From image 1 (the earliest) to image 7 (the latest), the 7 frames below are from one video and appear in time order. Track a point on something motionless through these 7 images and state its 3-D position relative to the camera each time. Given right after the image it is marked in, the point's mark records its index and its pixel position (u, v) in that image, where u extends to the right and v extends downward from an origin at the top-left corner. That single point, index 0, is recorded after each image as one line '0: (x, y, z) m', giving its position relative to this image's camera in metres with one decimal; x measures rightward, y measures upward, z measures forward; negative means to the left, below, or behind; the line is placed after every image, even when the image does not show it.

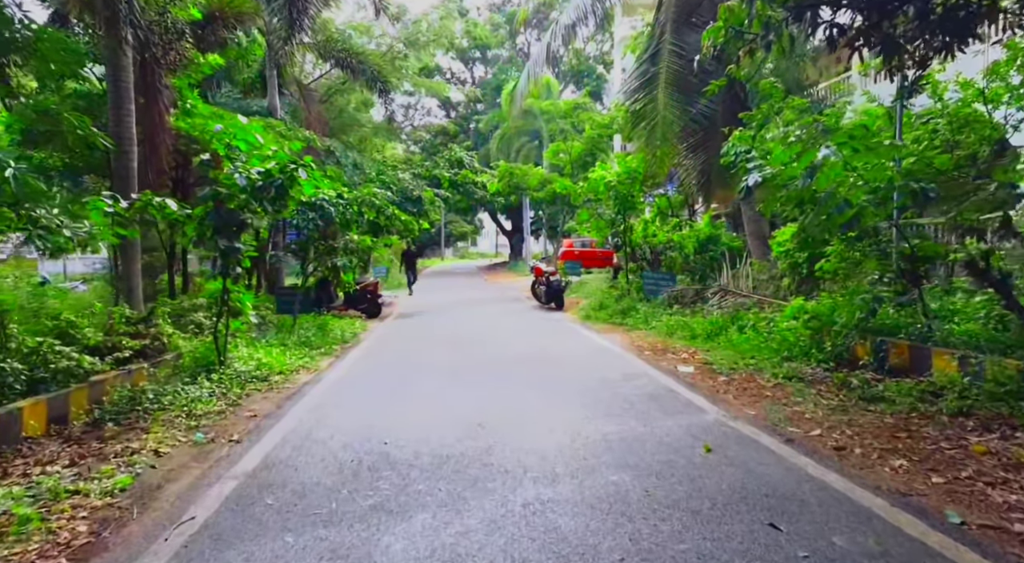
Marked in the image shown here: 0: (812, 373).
0: (+3.1, -1.0, +6.7) m
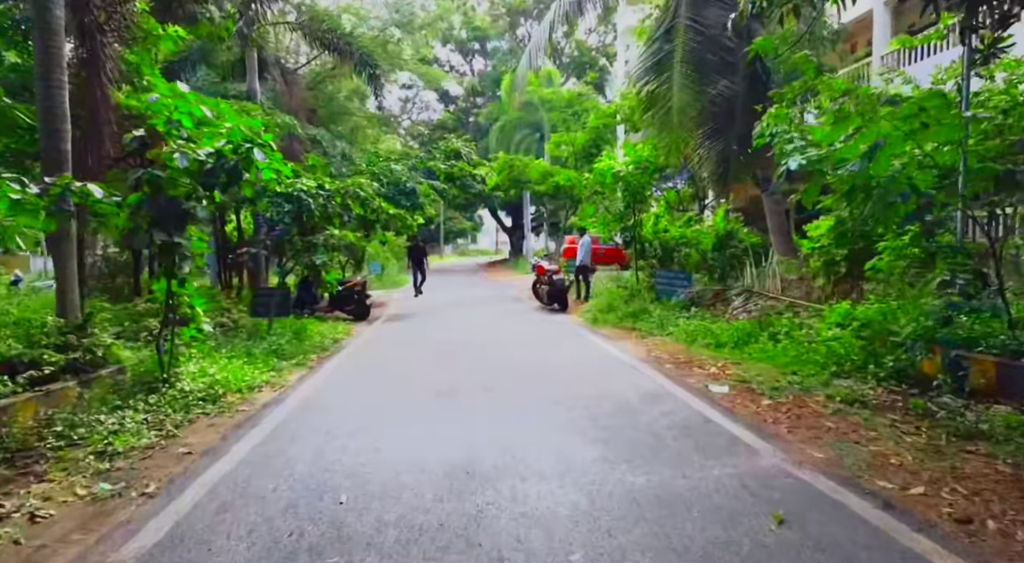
0: (+3.1, -1.0, +5.5) m
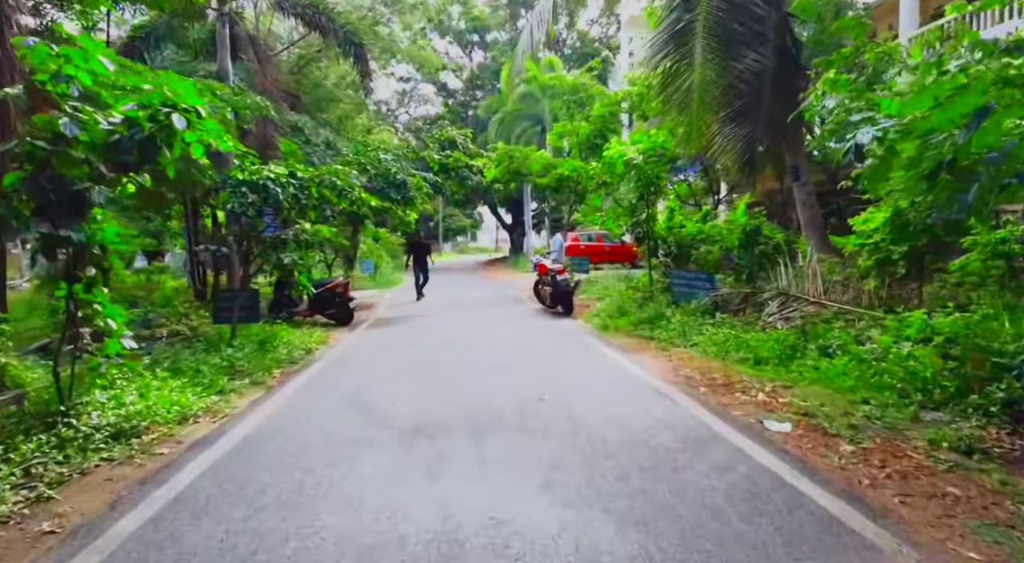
0: (+3.1, -1.0, +4.1) m
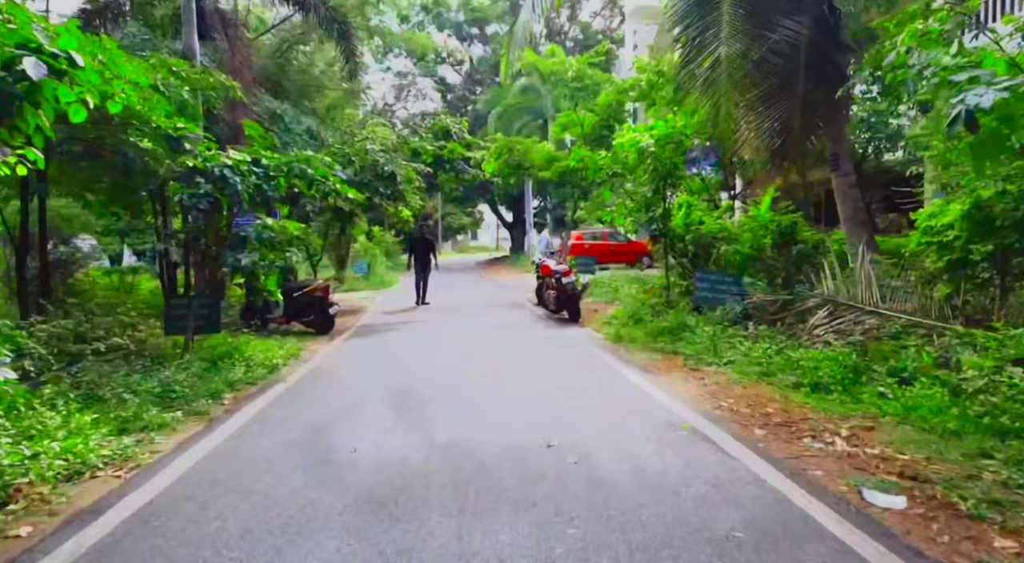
0: (+3.1, -1.1, +2.8) m
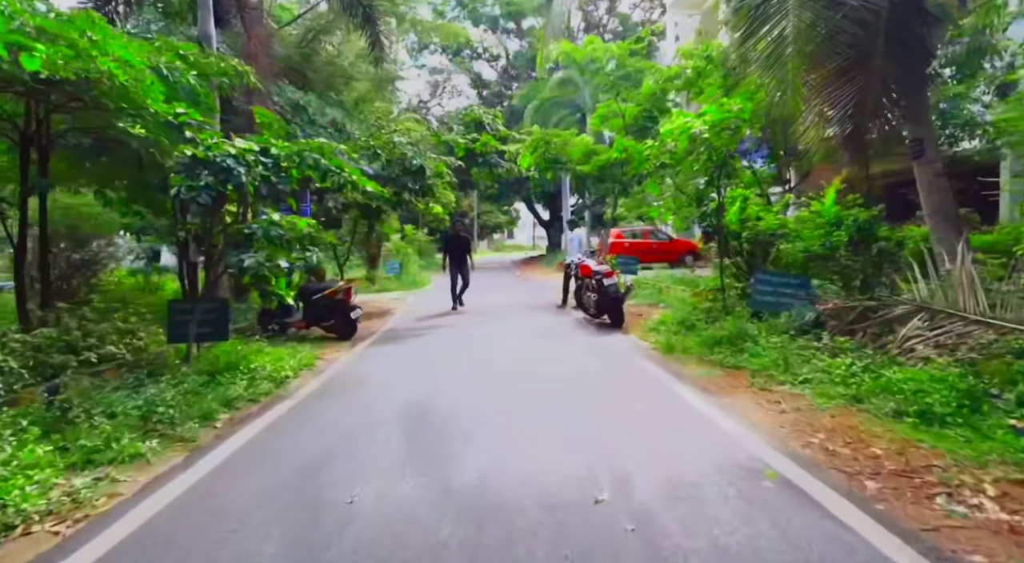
0: (+3.2, -1.1, +1.7) m
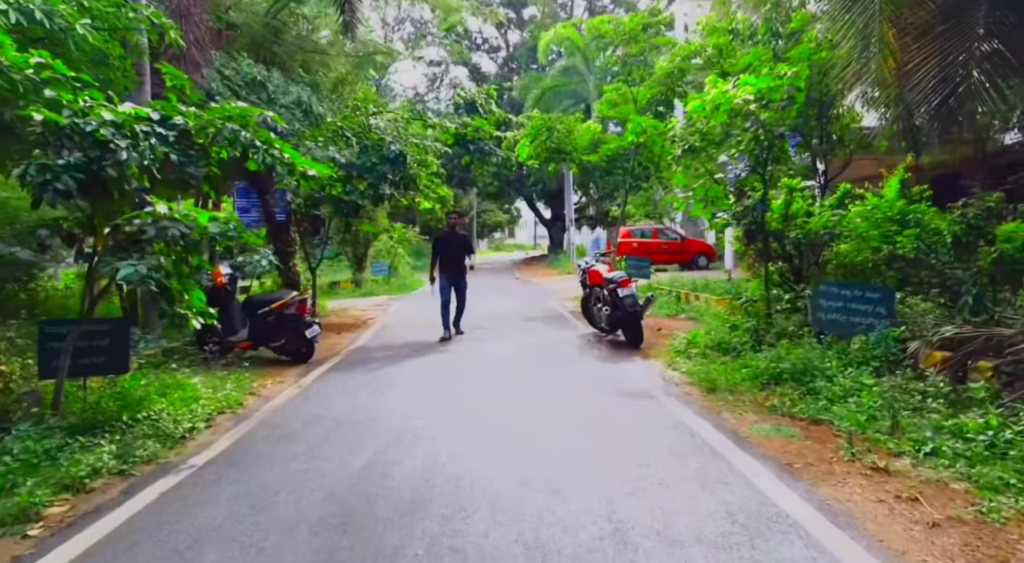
0: (+3.1, -1.3, -0.3) m
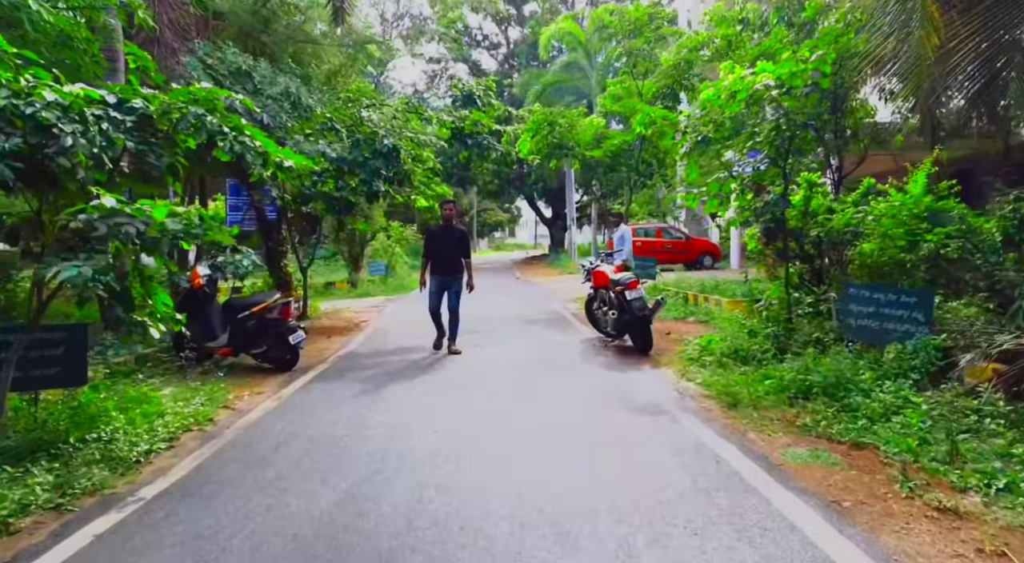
0: (+3.1, -1.3, -0.9) m
